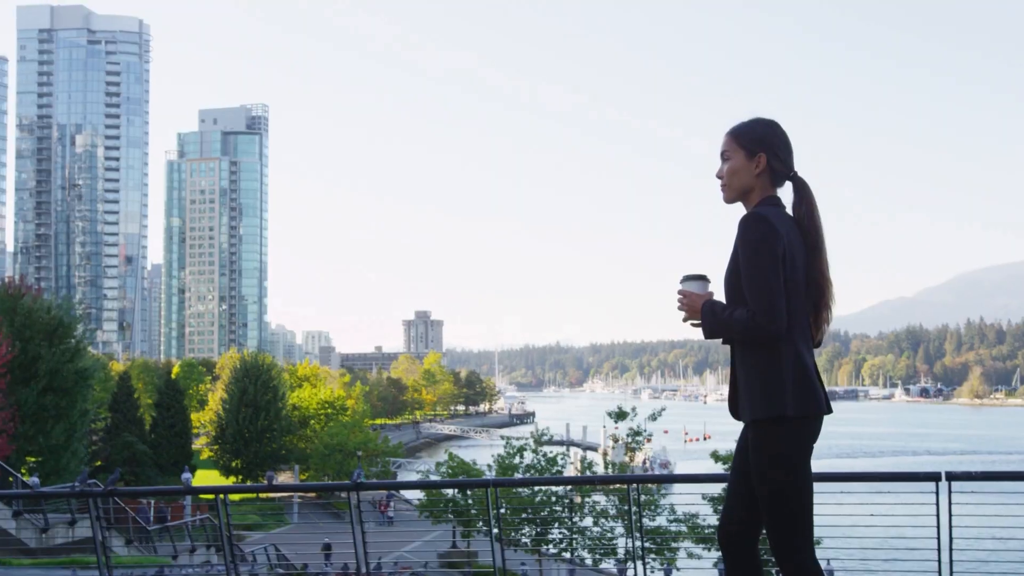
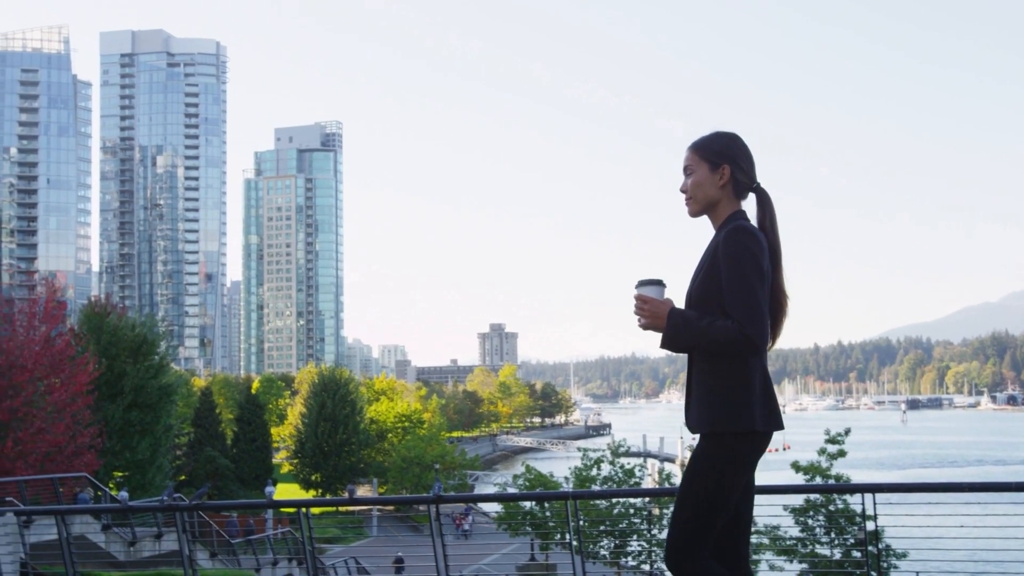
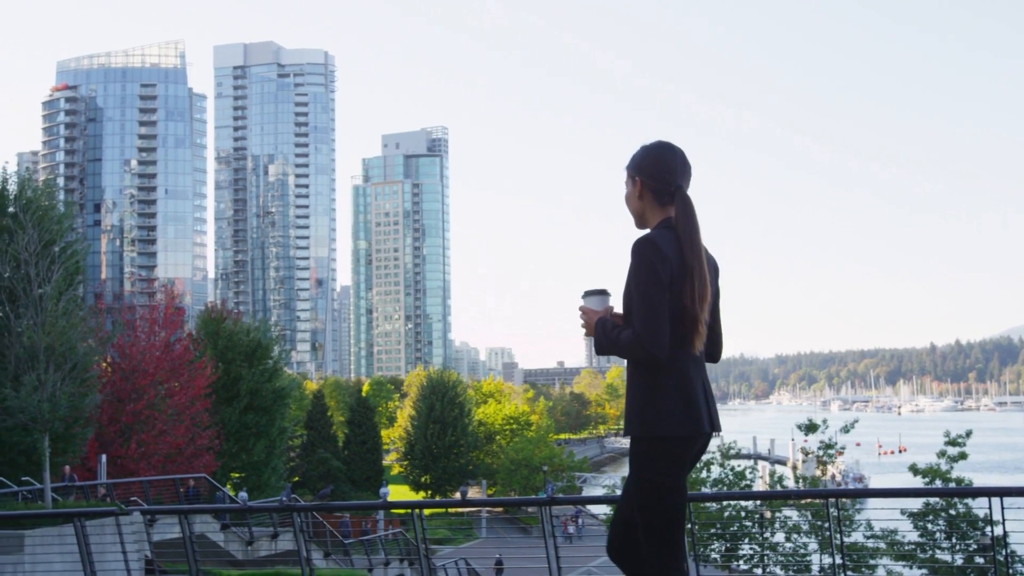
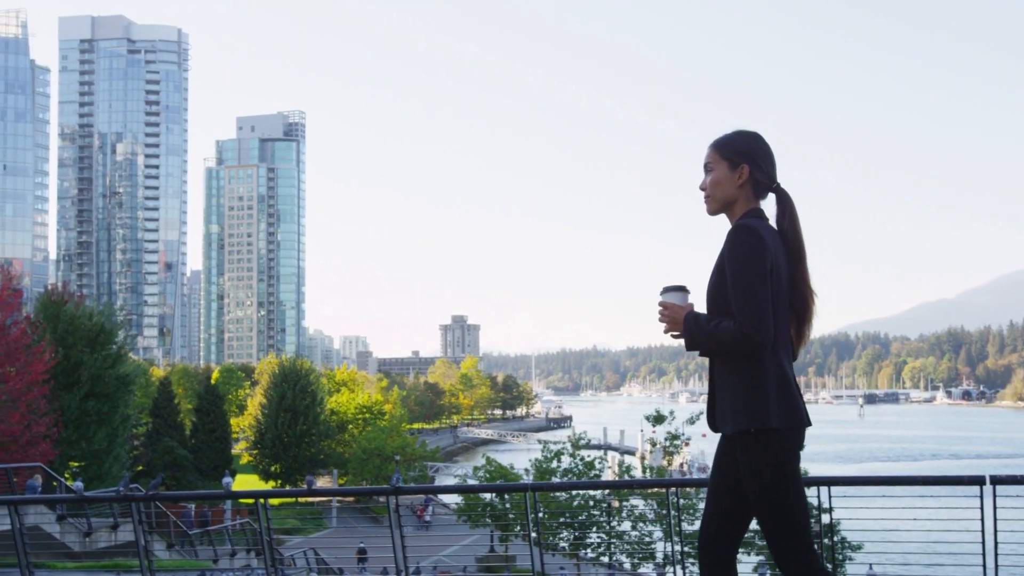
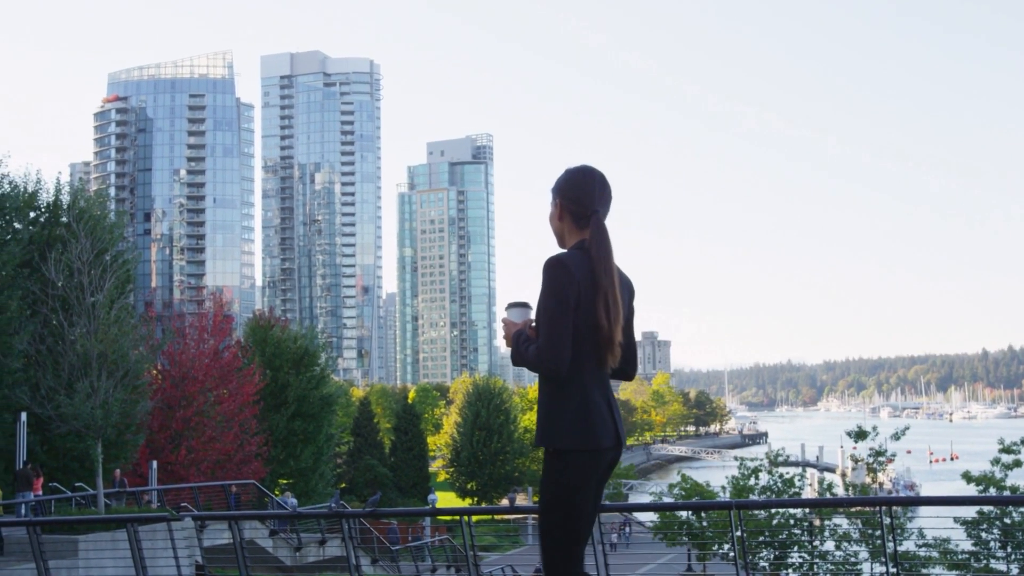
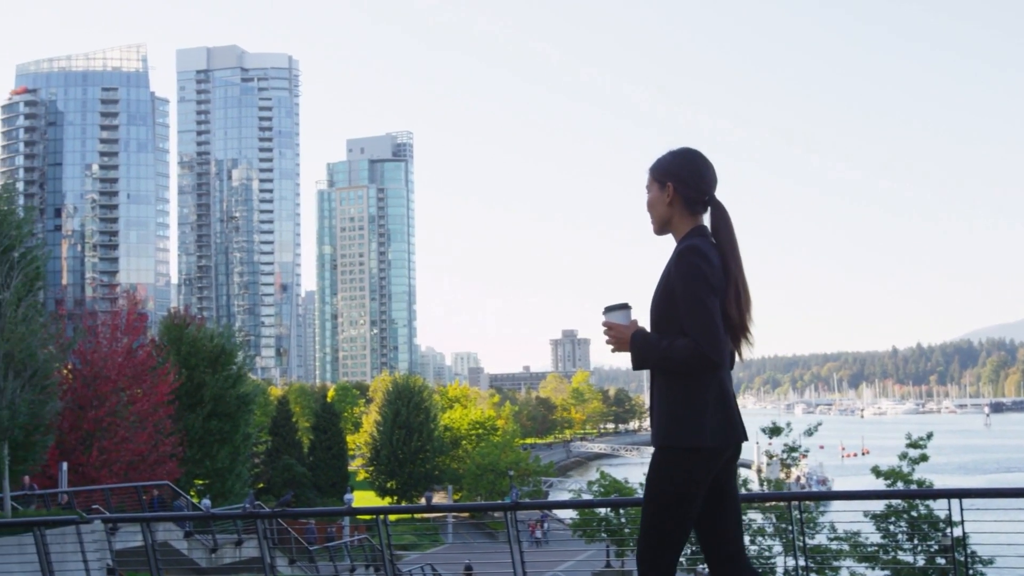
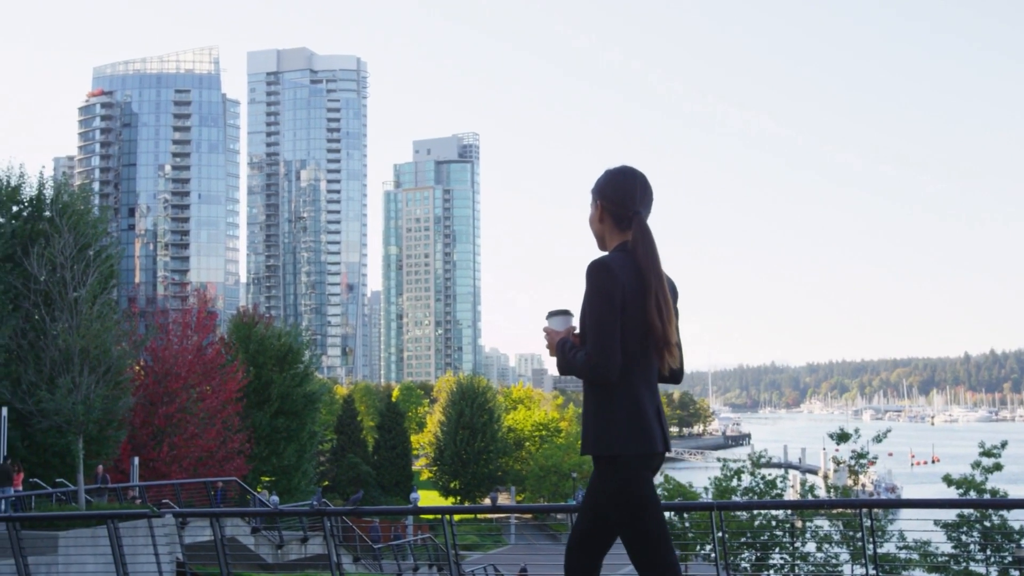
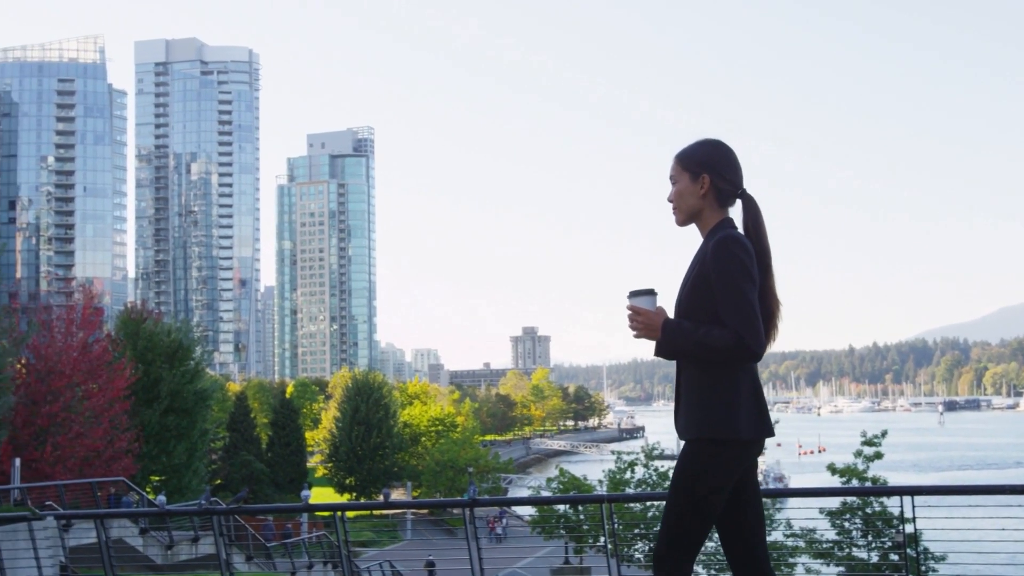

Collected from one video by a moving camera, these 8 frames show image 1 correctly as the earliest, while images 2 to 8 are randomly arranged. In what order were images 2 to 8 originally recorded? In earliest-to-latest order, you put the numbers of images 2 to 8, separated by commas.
4, 2, 8, 6, 3, 7, 5
